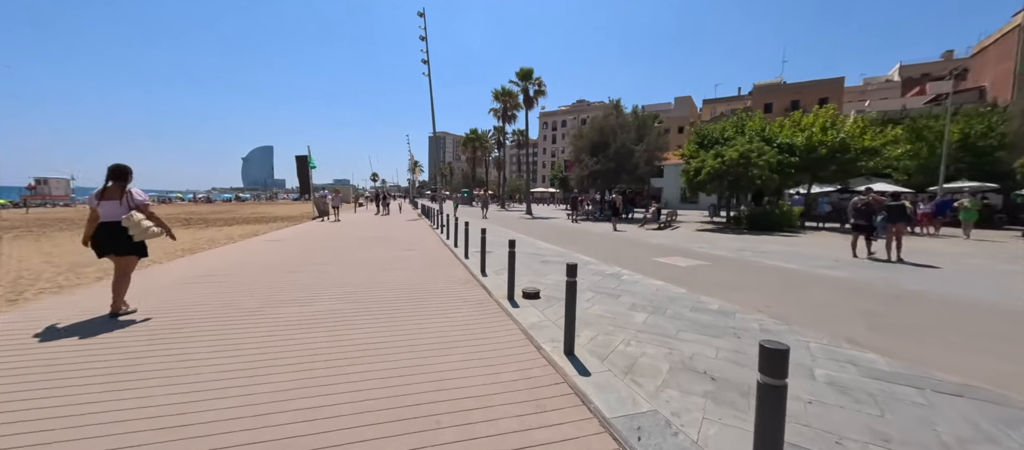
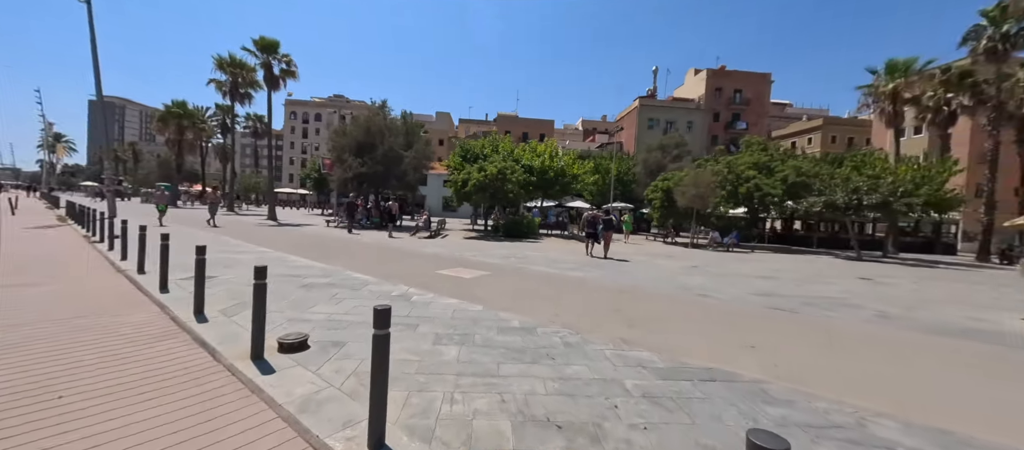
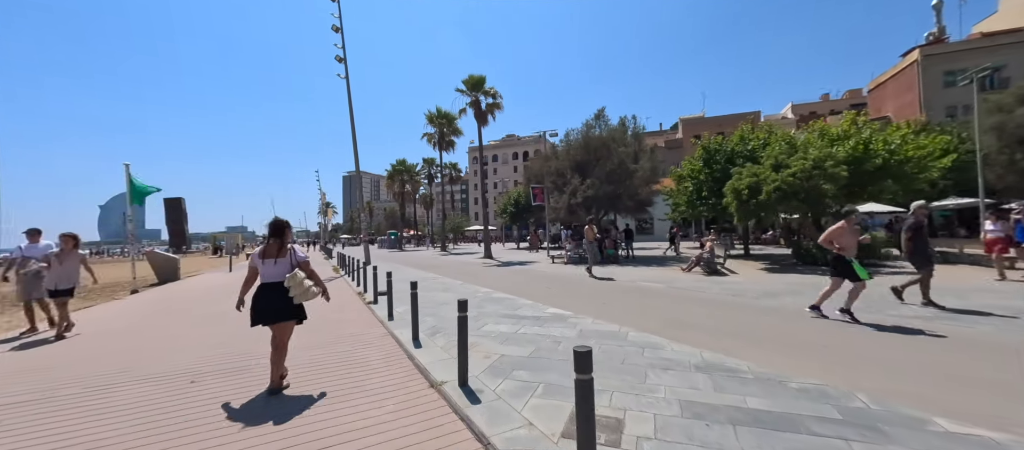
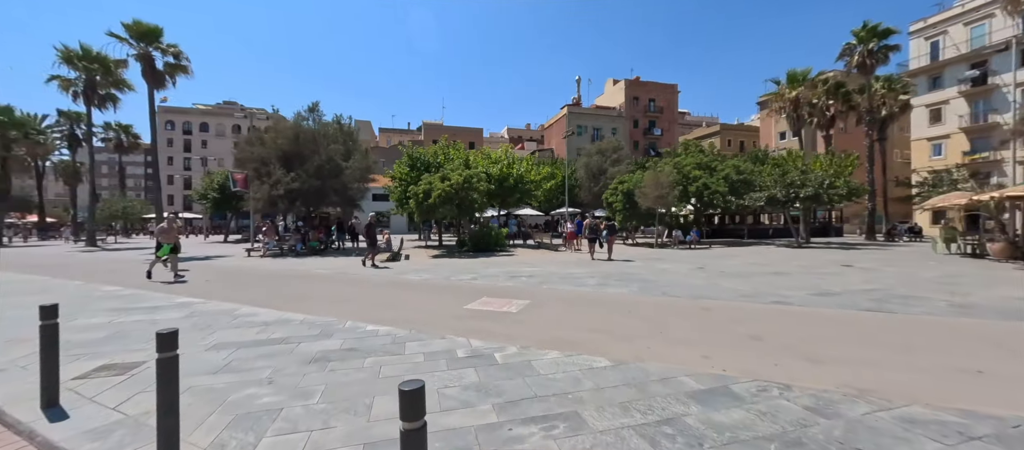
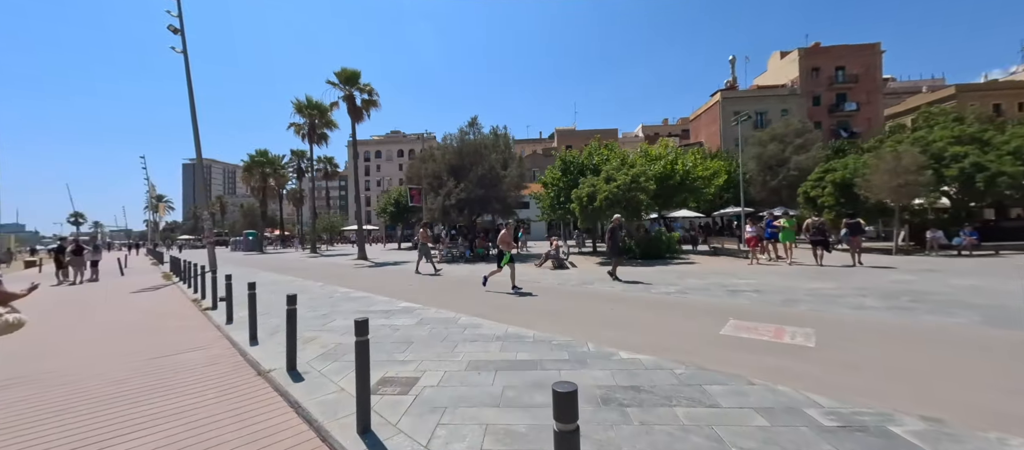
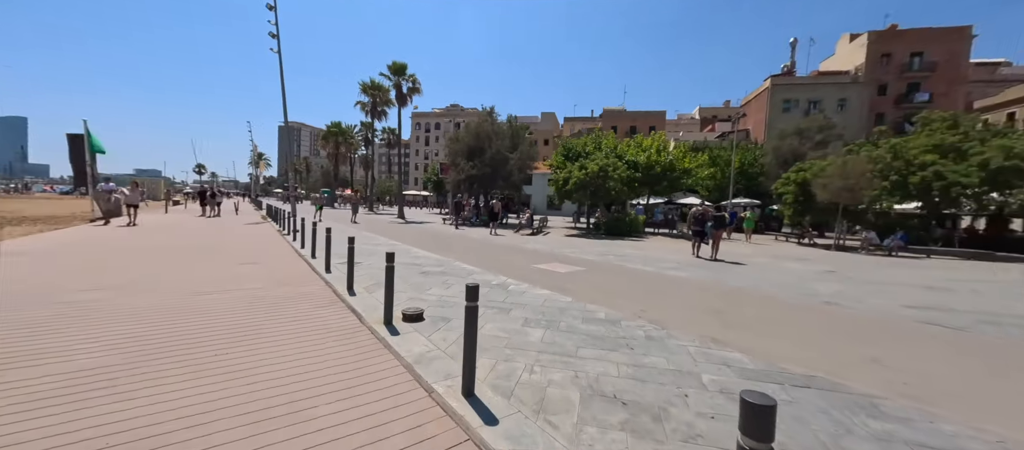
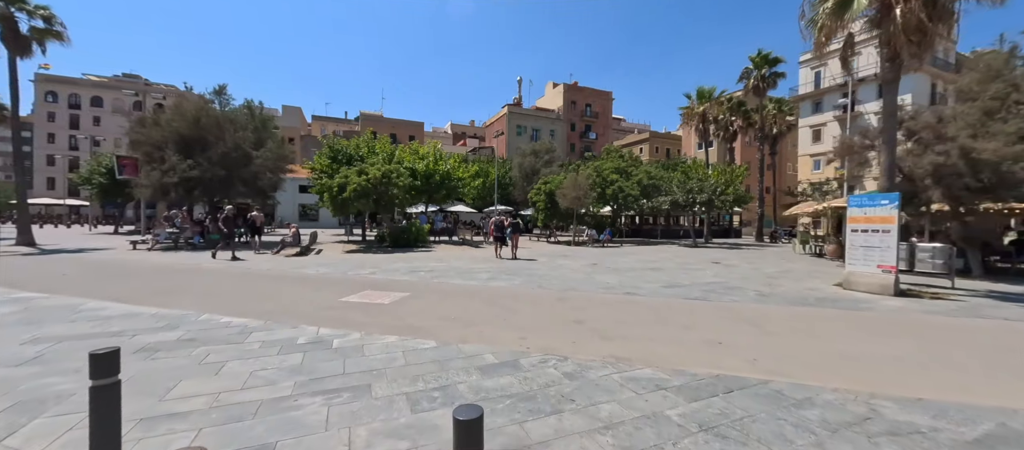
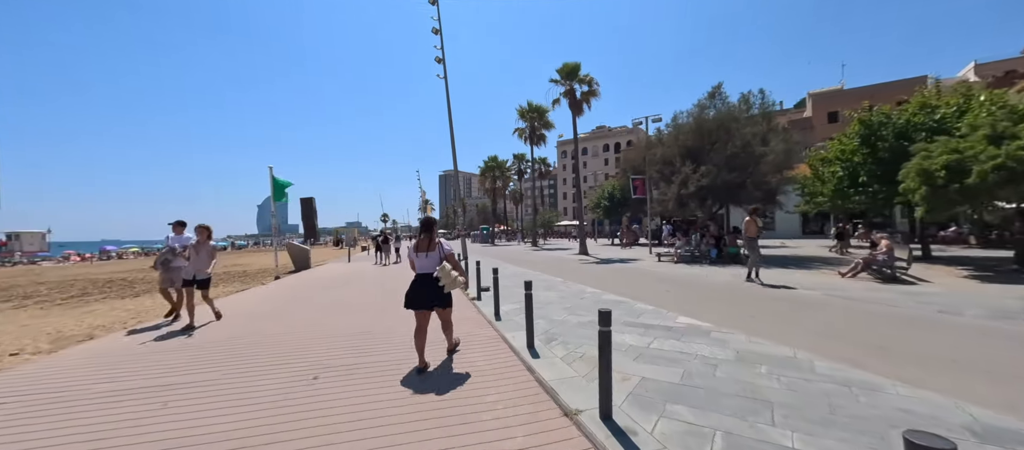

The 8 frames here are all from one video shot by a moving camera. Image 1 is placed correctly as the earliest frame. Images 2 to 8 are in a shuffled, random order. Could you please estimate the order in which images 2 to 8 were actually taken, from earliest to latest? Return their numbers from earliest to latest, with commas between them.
6, 2, 7, 4, 5, 3, 8
